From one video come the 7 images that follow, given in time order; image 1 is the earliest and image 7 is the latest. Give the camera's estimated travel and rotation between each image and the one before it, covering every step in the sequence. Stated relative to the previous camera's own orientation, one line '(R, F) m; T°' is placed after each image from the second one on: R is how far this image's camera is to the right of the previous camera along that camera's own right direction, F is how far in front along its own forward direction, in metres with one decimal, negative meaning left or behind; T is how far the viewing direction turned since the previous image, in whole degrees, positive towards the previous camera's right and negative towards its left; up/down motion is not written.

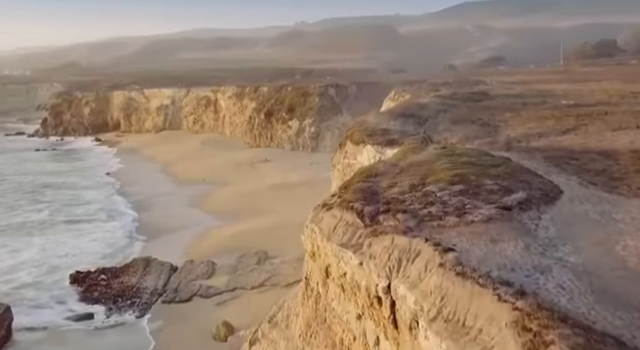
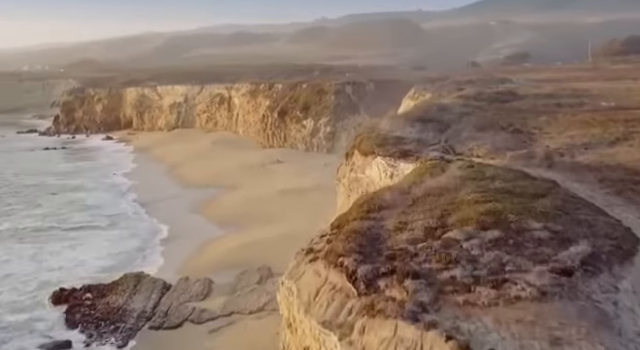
(+0.4, +2.1) m; -2°
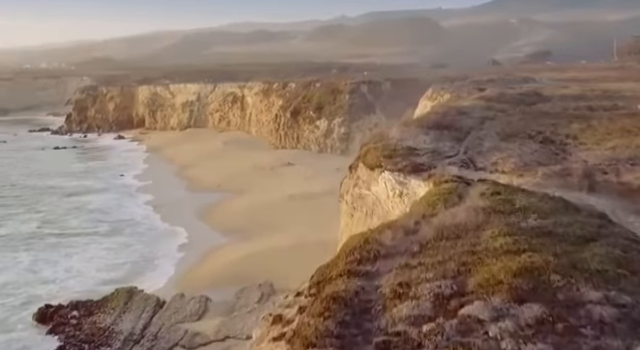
(+0.3, +1.6) m; -2°
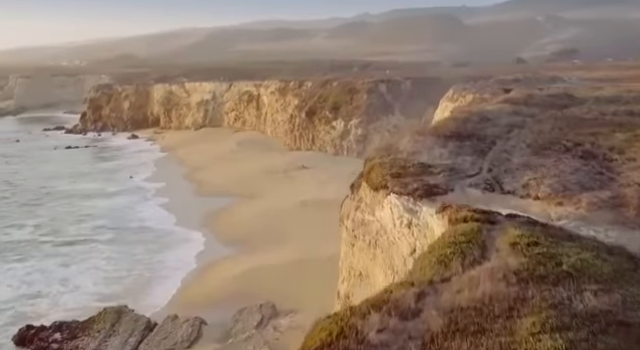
(+0.4, +1.7) m; -2°
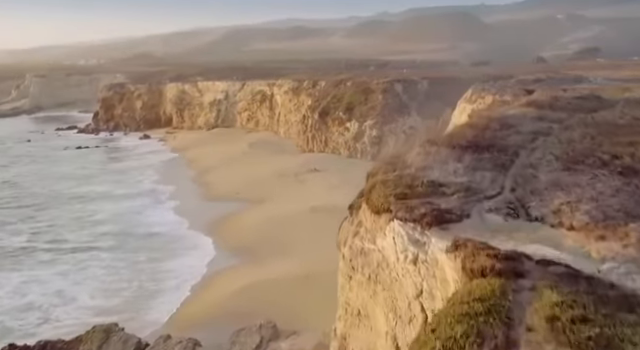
(+0.3, +1.3) m; -2°
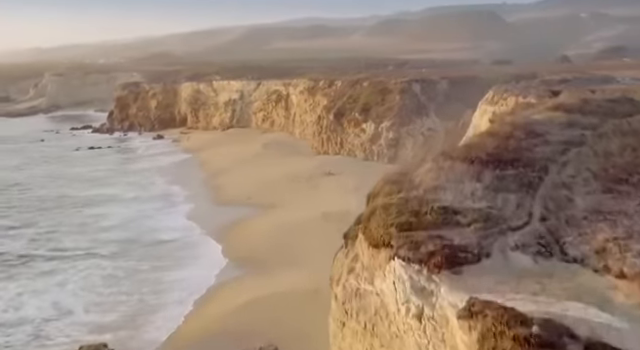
(+0.3, +1.3) m; -2°
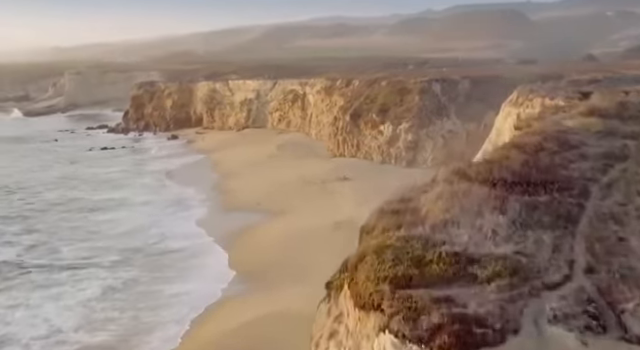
(+0.4, +1.5) m; -2°
